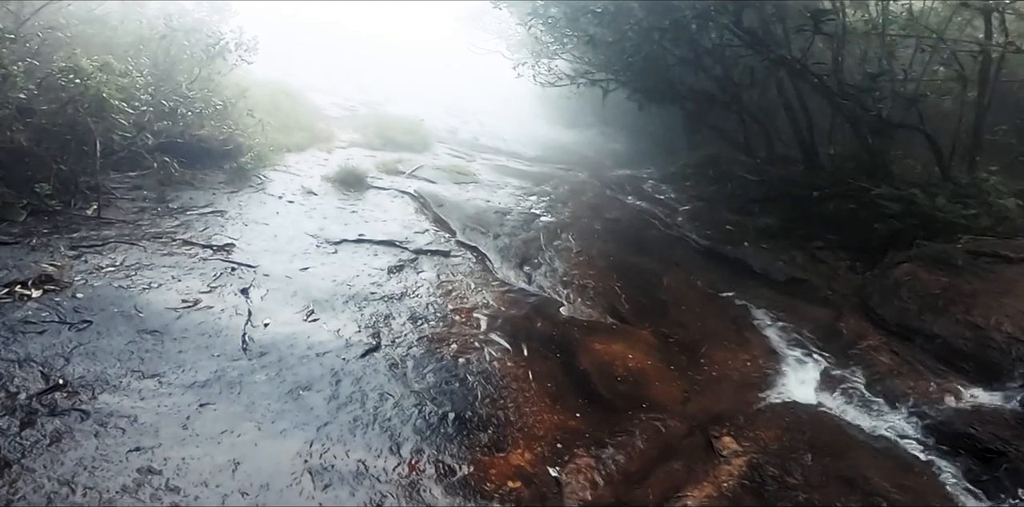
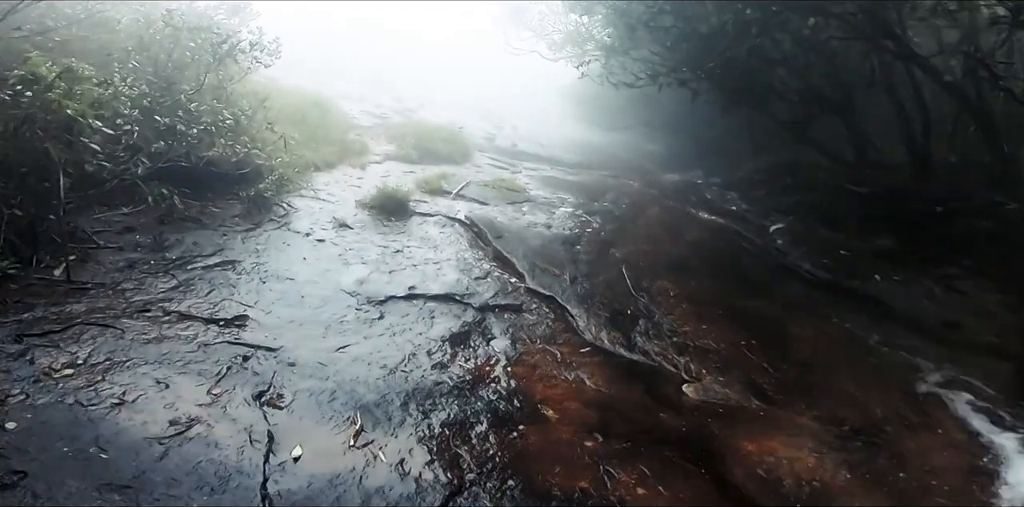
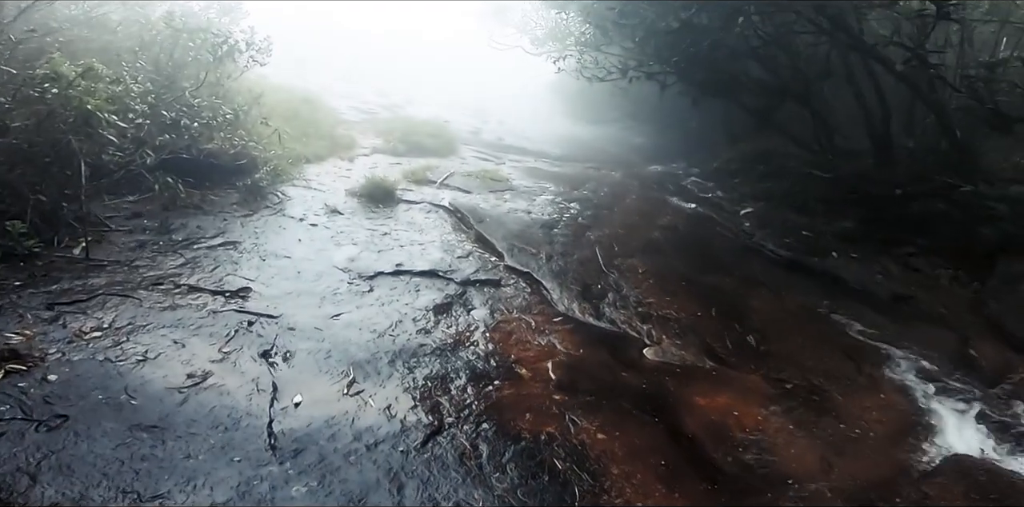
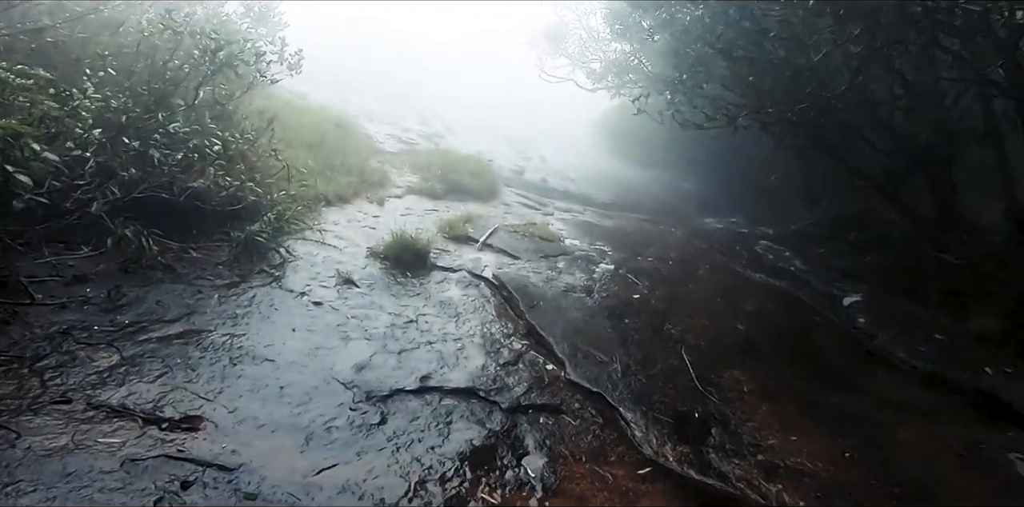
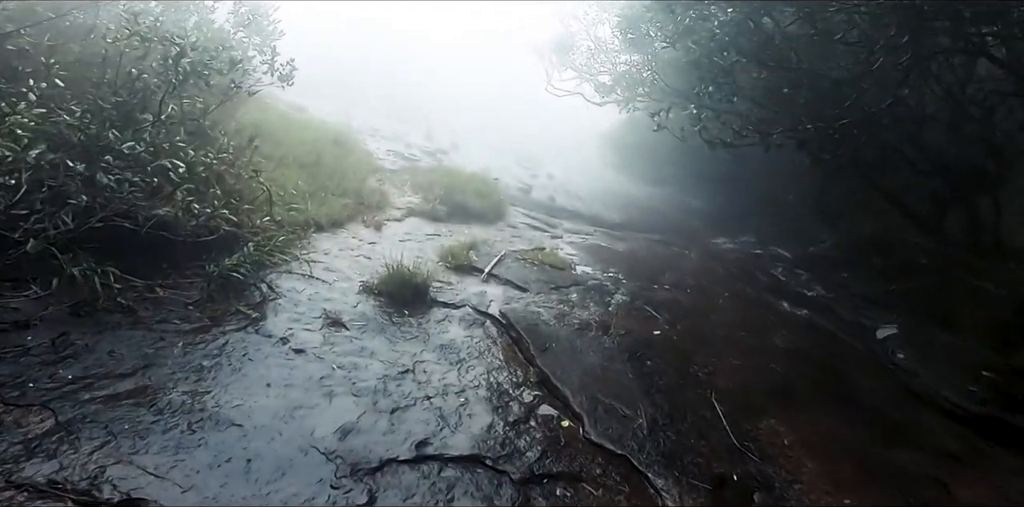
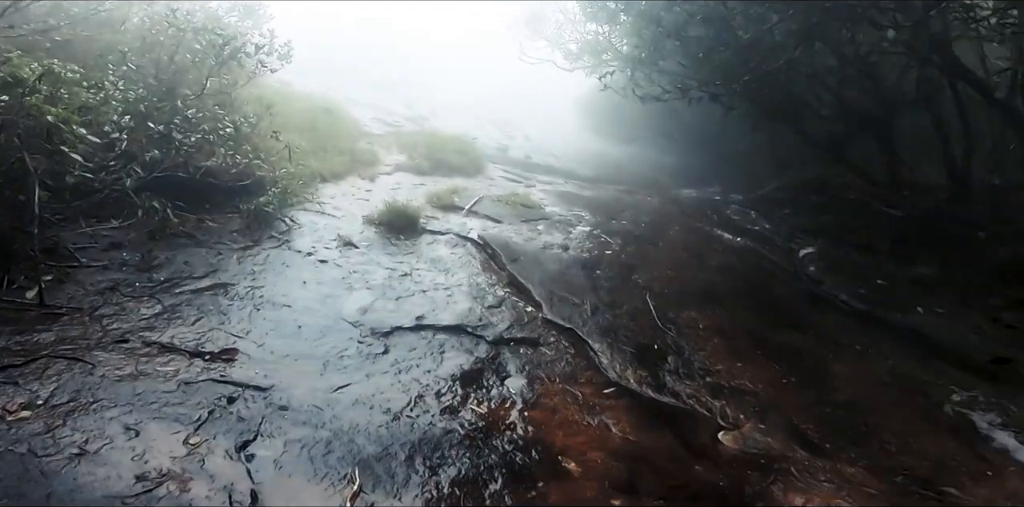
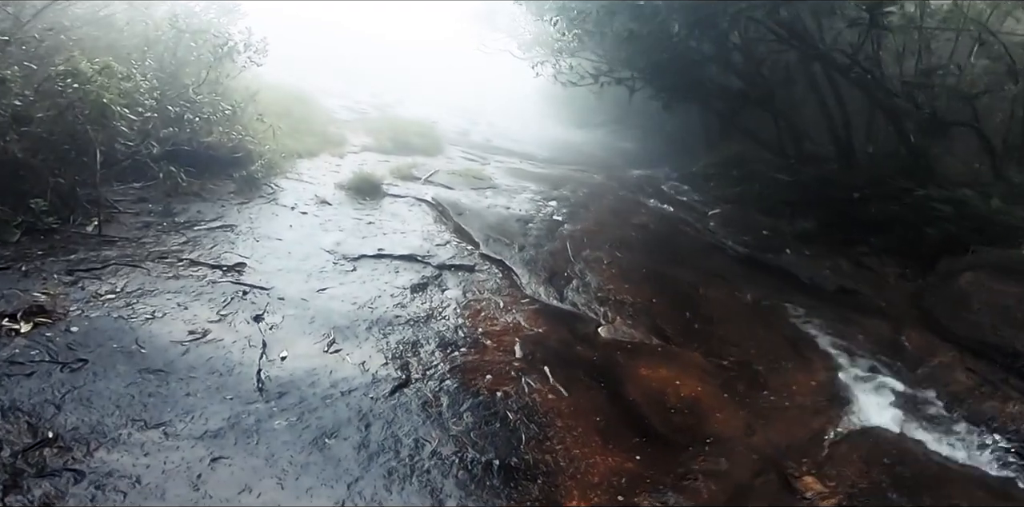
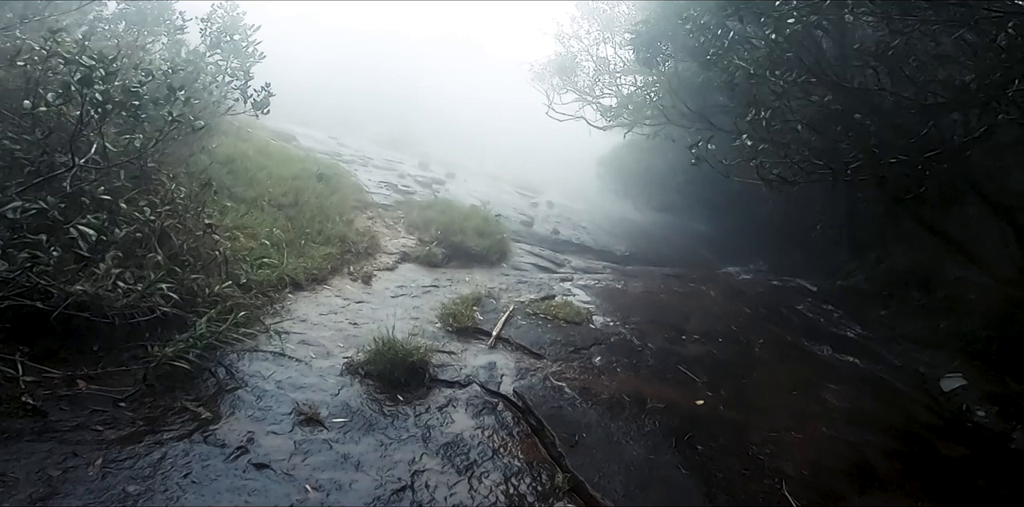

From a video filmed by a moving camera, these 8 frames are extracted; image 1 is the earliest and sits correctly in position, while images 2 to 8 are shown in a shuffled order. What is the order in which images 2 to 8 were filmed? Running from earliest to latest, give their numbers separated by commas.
7, 3, 2, 6, 4, 5, 8
